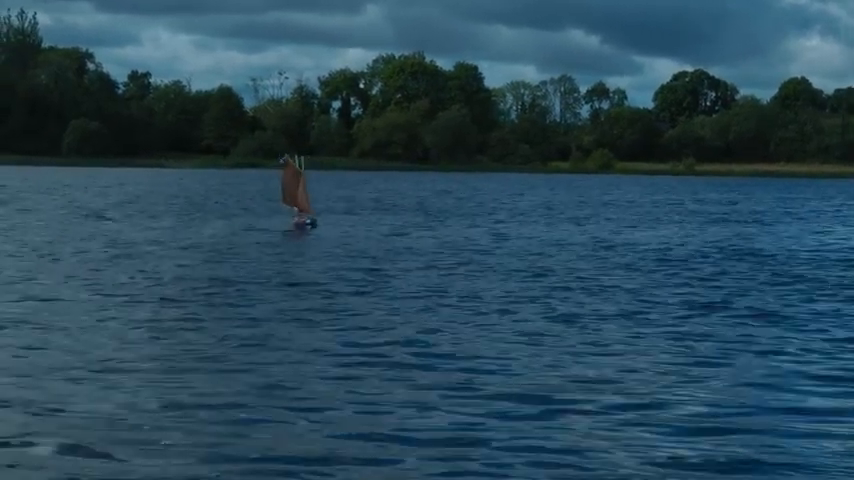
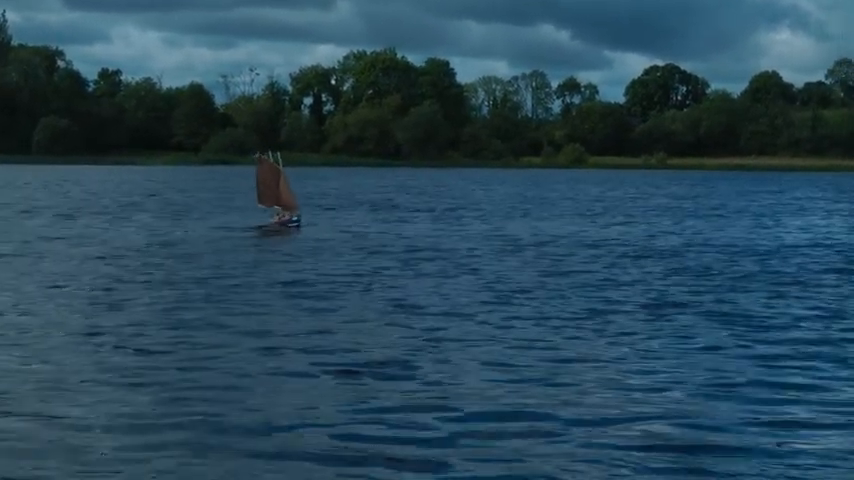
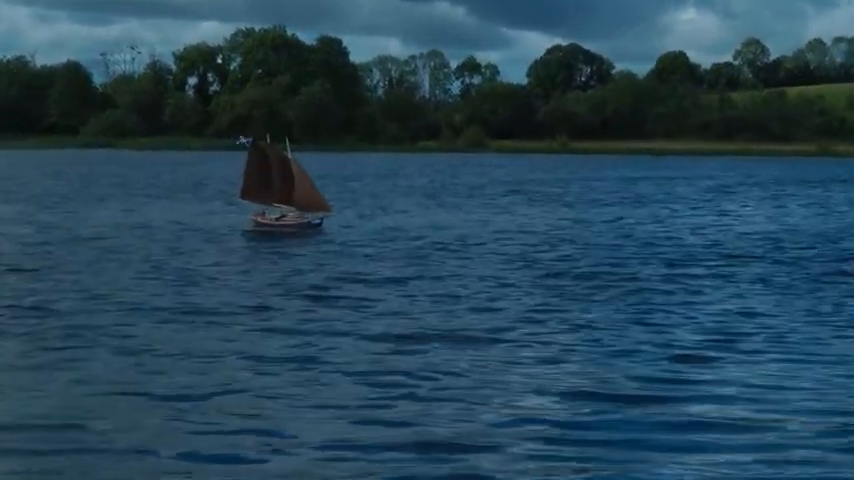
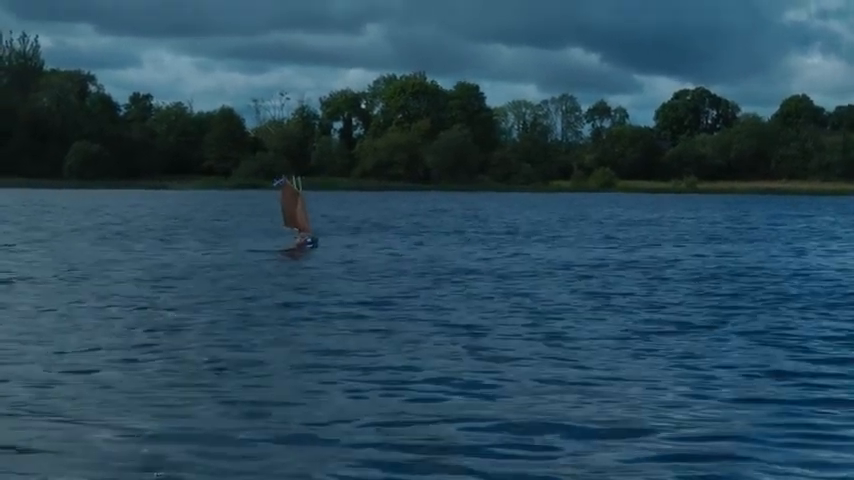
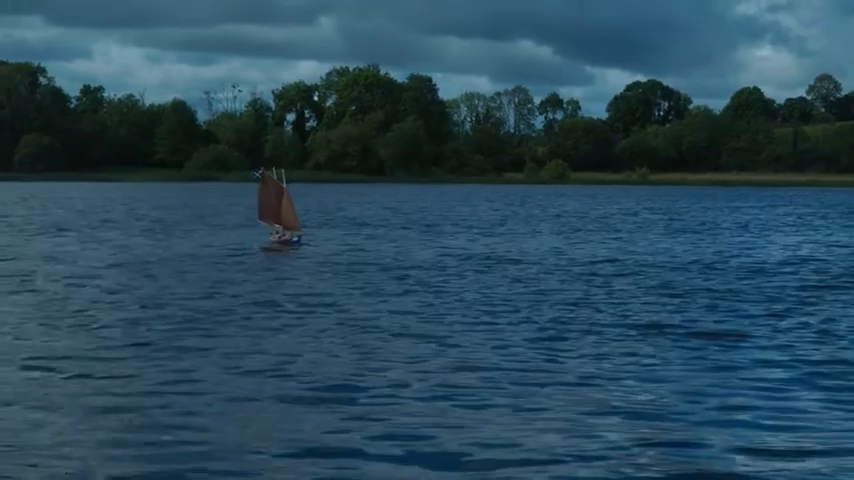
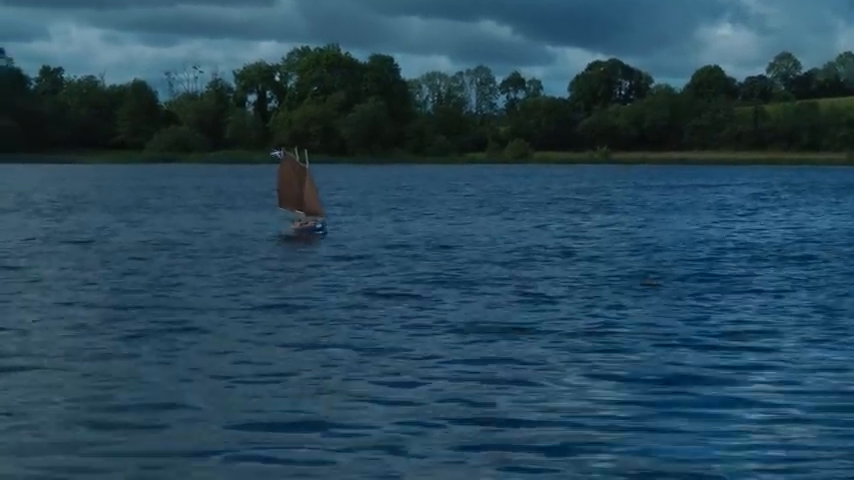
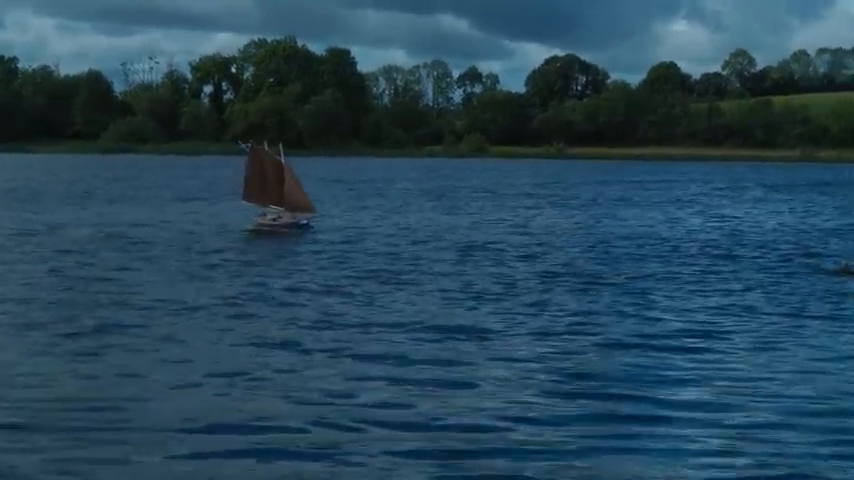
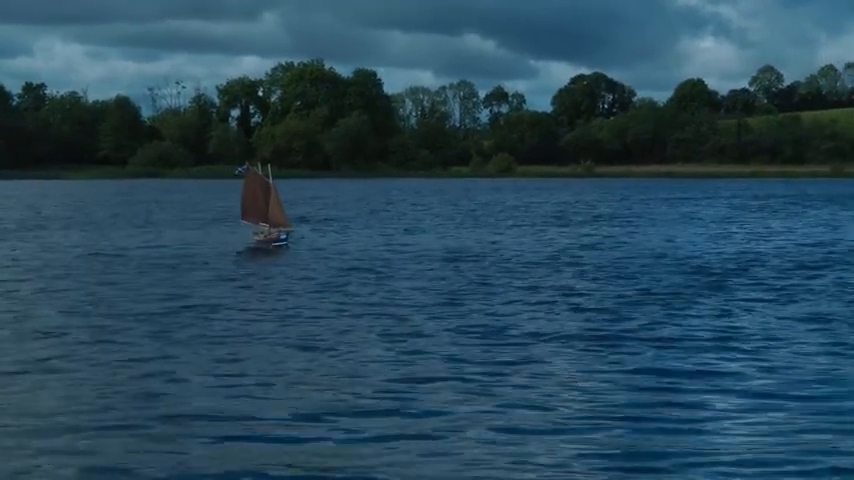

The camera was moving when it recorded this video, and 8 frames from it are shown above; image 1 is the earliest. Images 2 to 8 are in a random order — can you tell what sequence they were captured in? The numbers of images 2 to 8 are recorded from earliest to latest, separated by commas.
4, 2, 5, 8, 6, 7, 3
